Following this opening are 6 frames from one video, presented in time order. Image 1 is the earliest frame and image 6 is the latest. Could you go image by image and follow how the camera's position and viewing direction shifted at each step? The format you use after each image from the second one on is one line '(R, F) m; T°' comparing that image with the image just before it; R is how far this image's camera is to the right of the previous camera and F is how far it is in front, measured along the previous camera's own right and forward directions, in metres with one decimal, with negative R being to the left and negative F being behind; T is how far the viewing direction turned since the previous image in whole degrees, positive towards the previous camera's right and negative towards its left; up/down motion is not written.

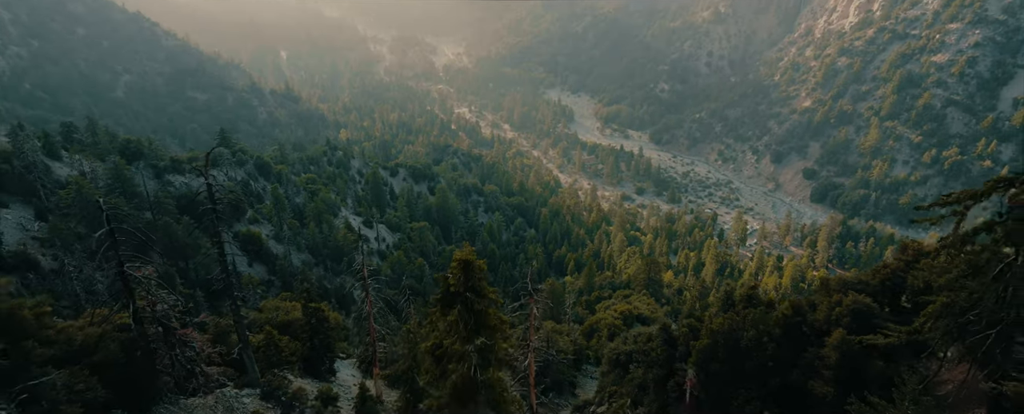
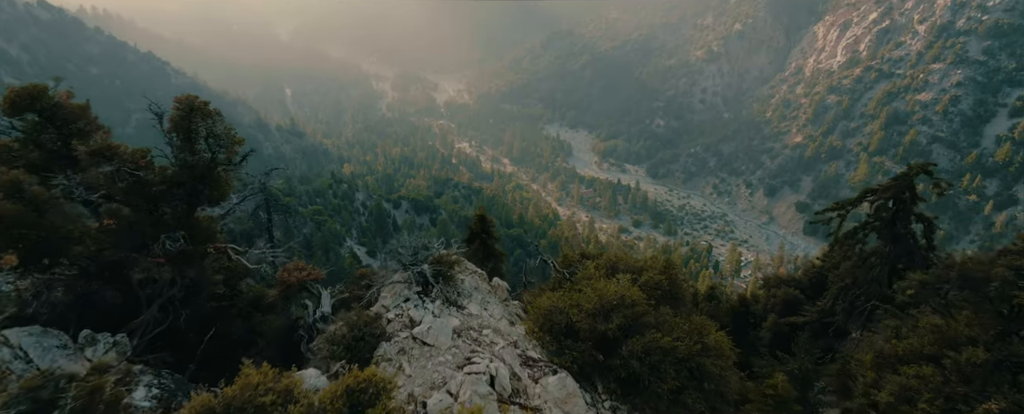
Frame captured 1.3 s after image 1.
(-0.1, -5.5) m; 0°
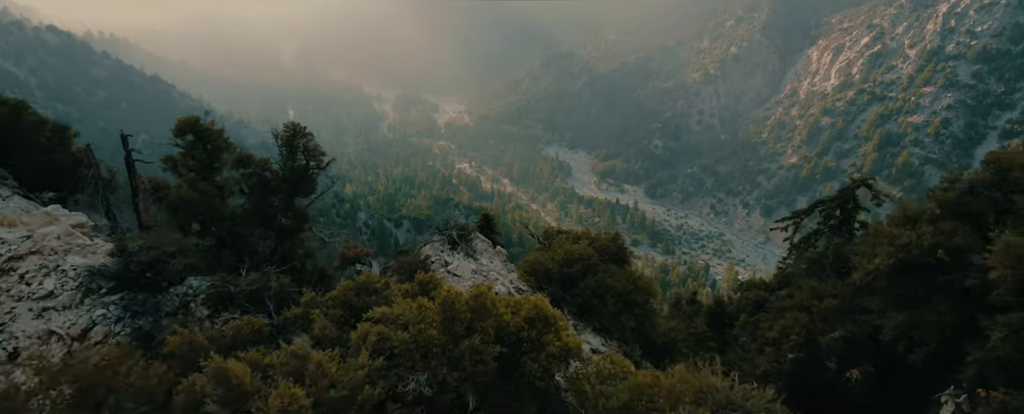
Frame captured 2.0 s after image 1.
(-0.1, -3.4) m; 0°
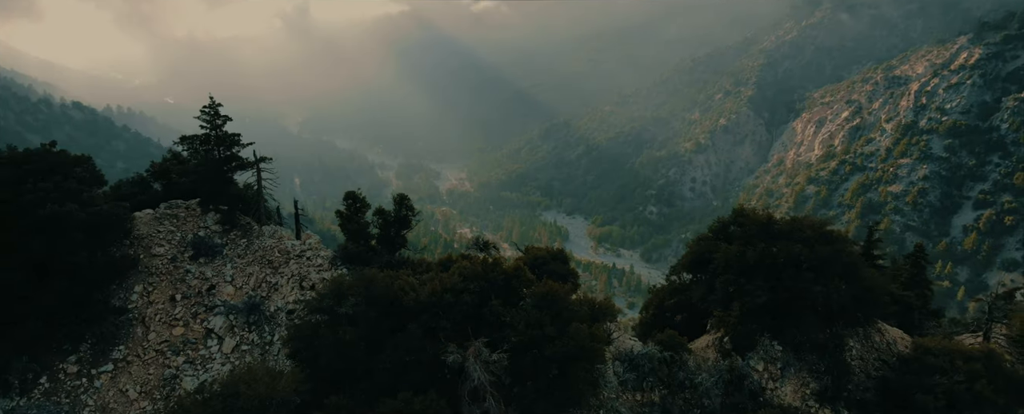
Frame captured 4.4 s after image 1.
(+0.1, -11.0) m; 0°
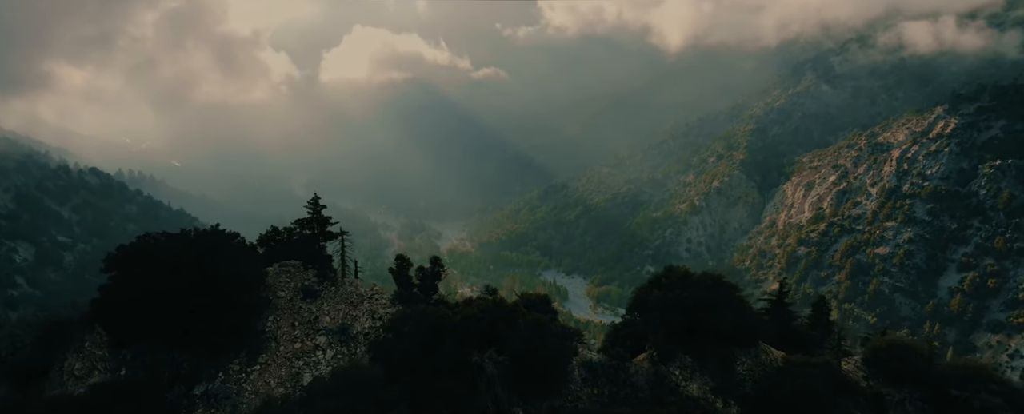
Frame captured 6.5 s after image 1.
(-0.1, -9.6) m; 0°
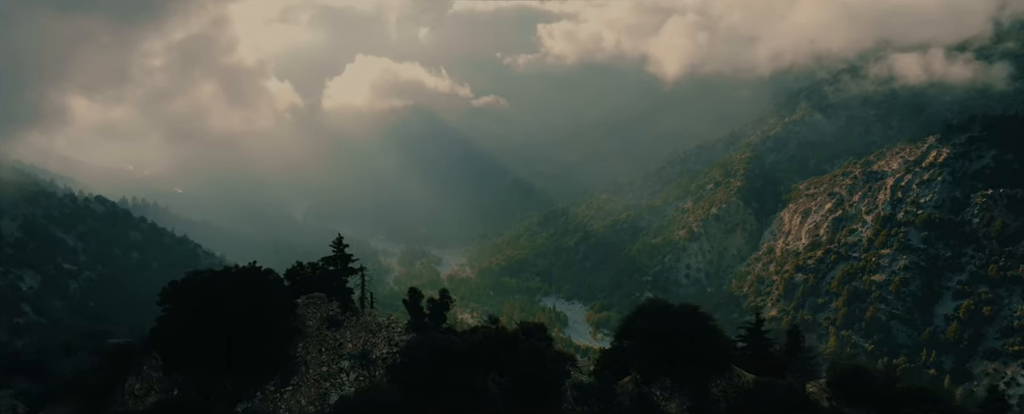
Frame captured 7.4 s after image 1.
(0.0, -3.9) m; 0°
